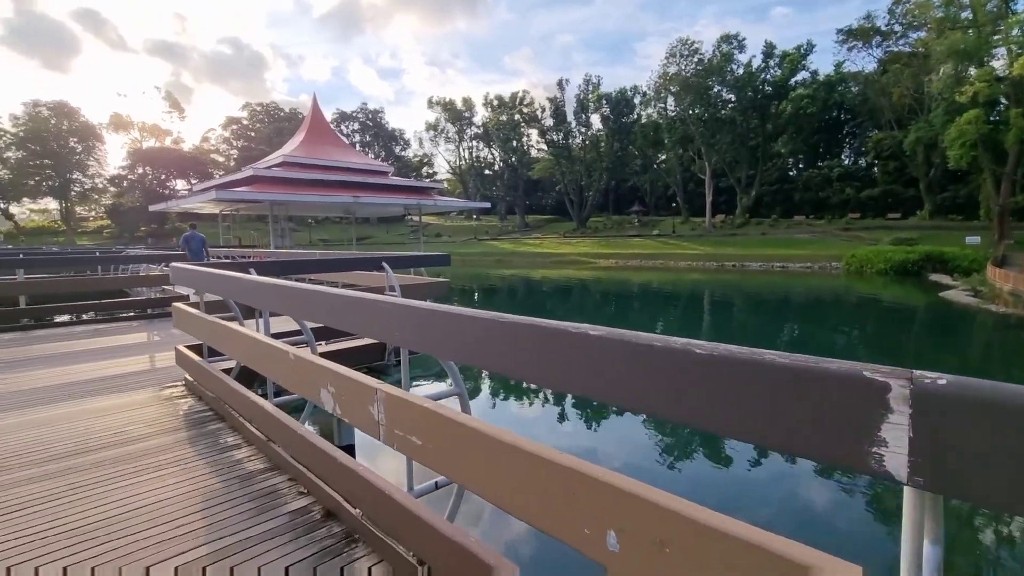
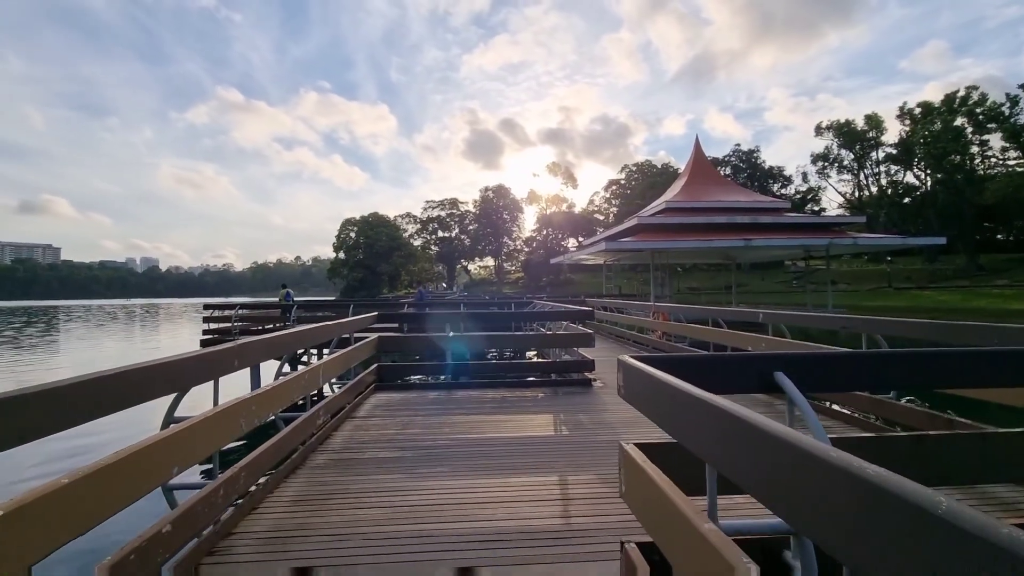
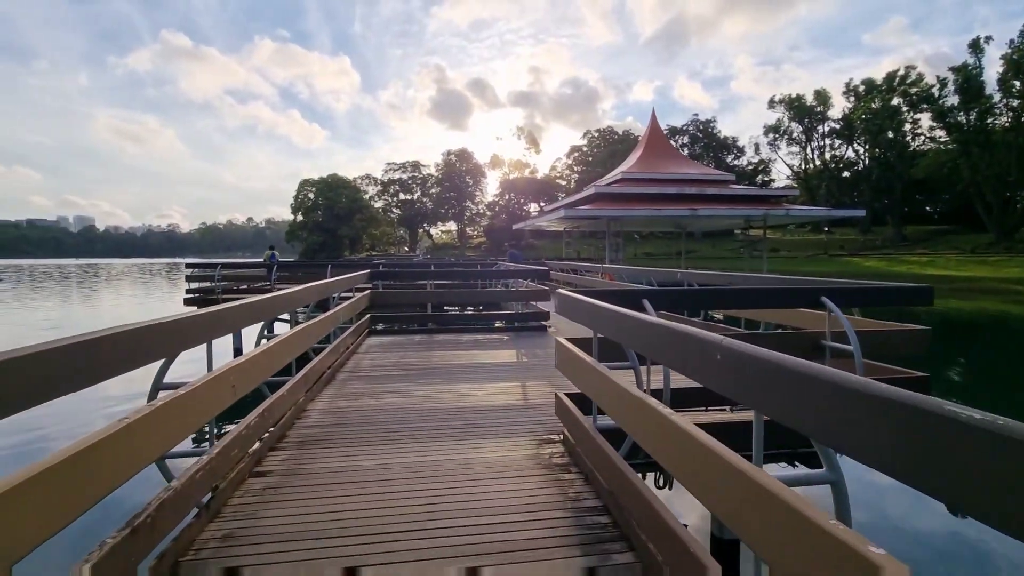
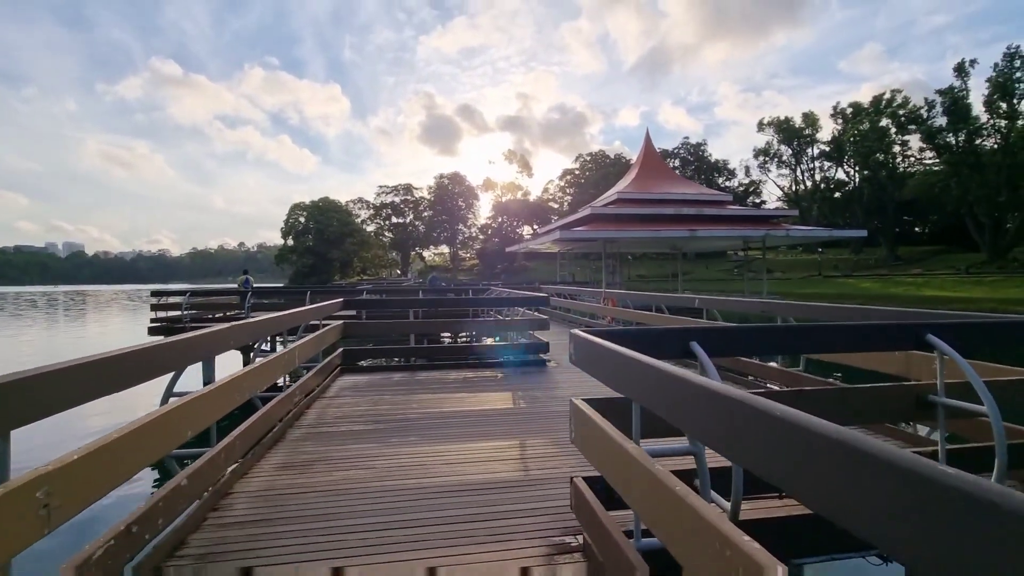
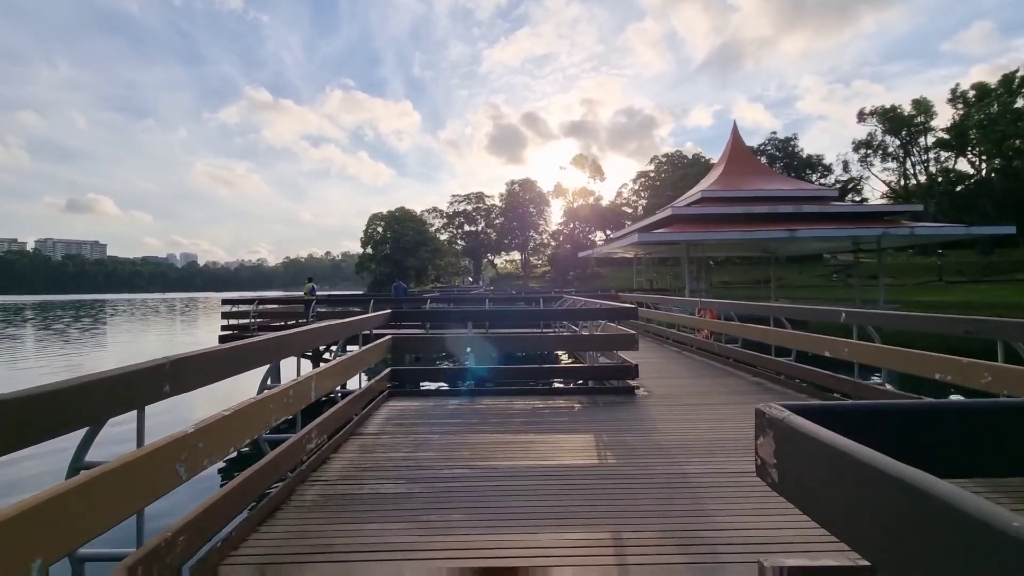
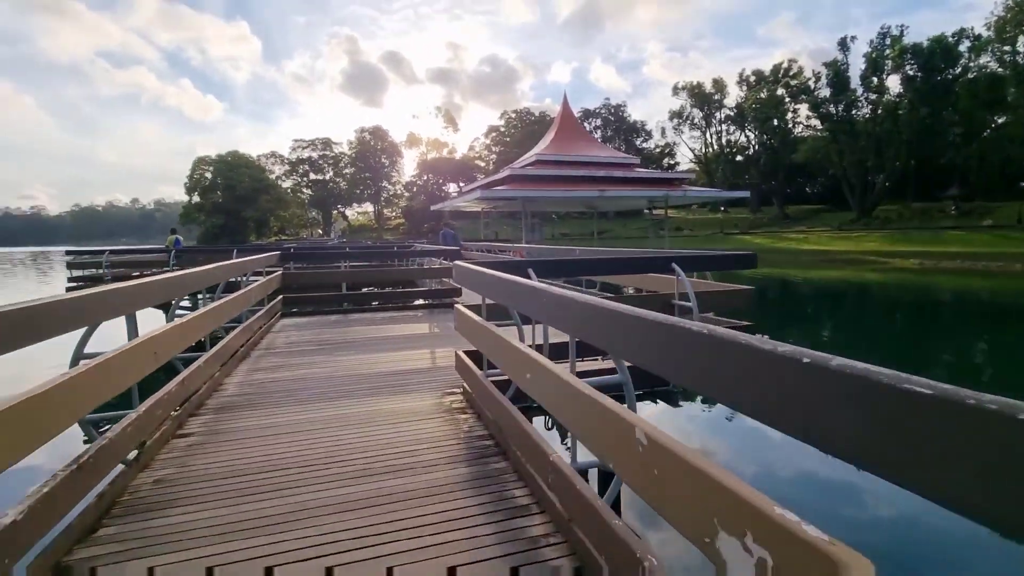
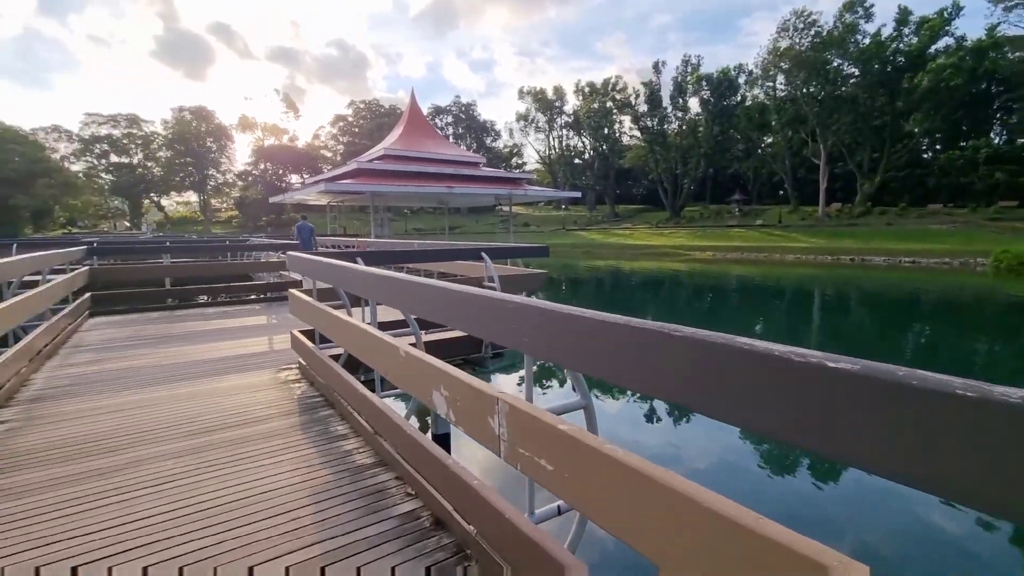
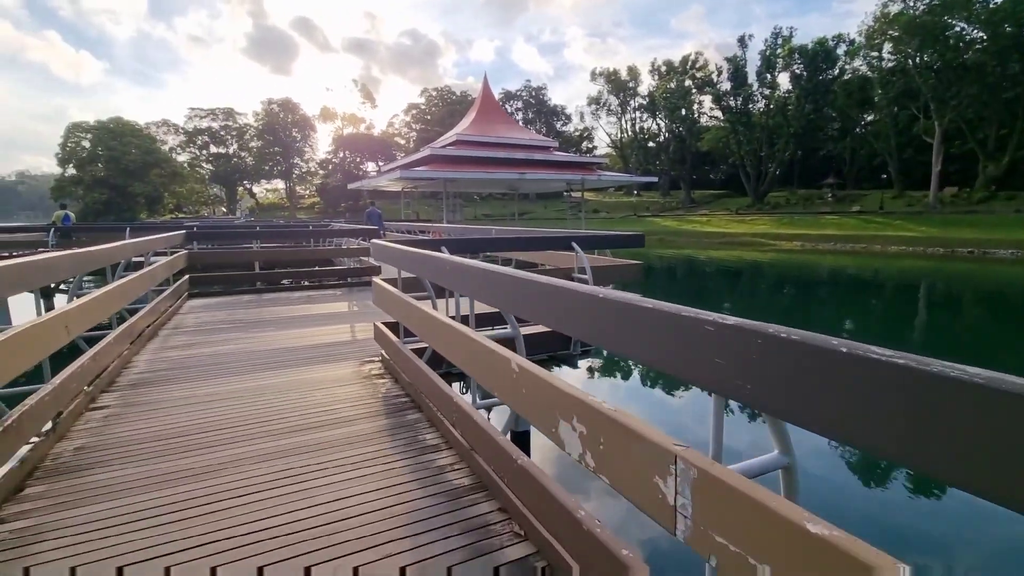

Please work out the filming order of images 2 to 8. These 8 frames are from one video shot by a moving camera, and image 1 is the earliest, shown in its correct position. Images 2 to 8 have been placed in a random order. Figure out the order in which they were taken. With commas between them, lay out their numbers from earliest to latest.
7, 8, 6, 3, 4, 2, 5
